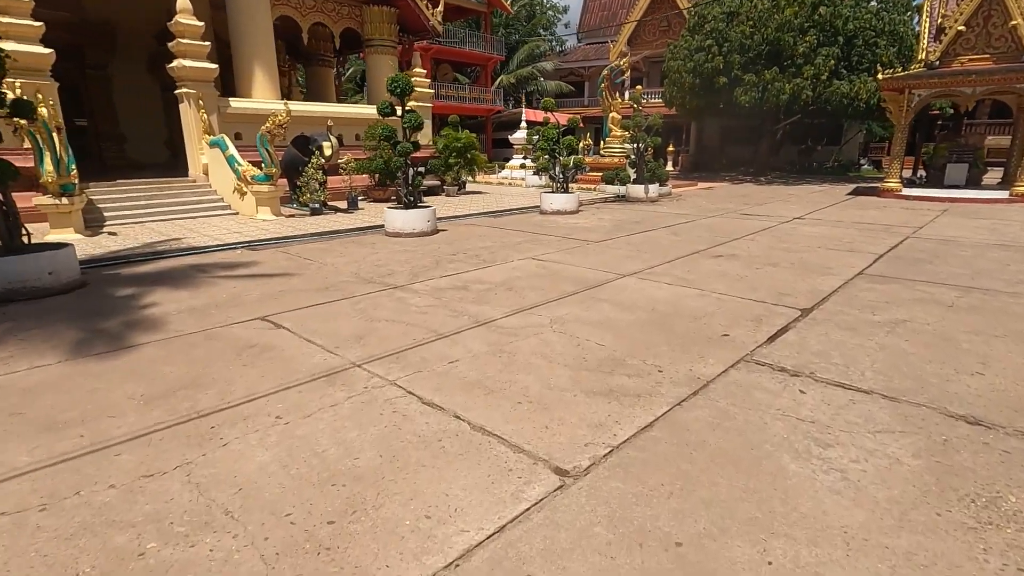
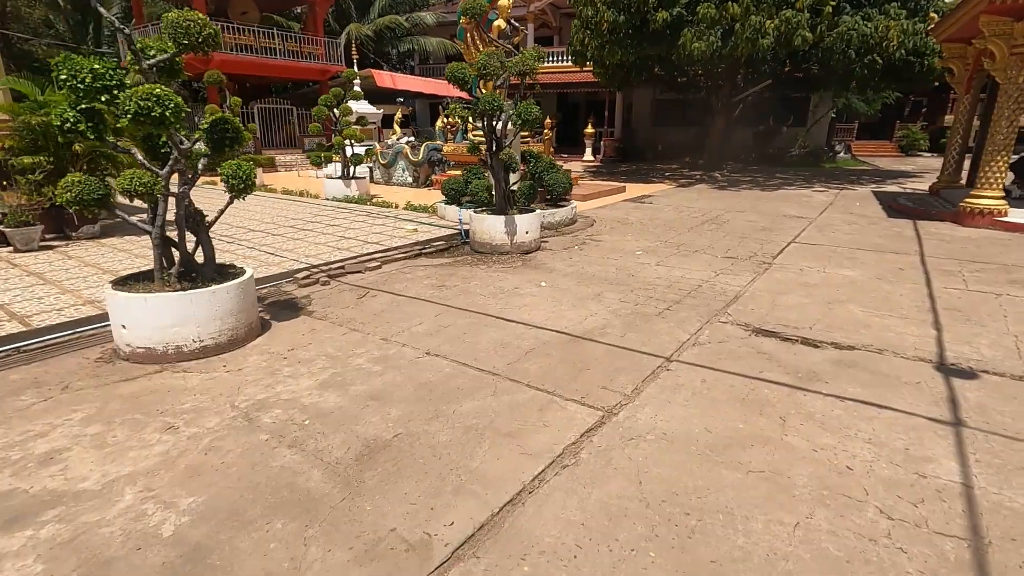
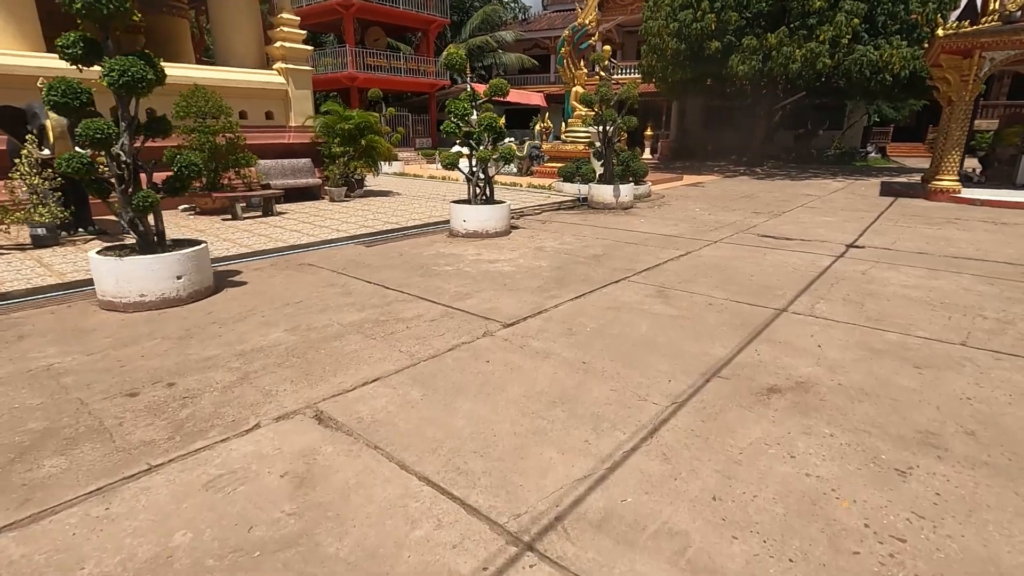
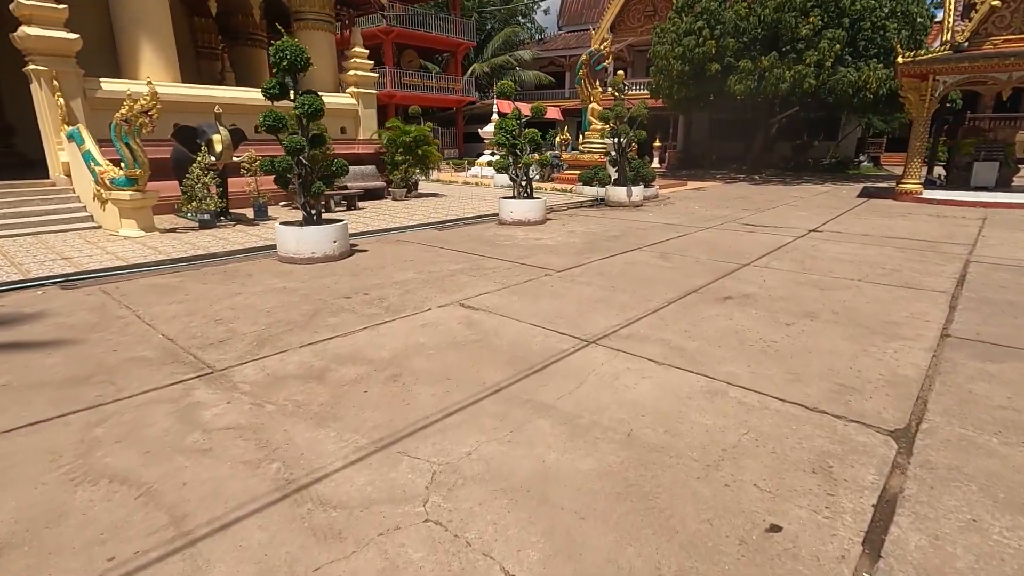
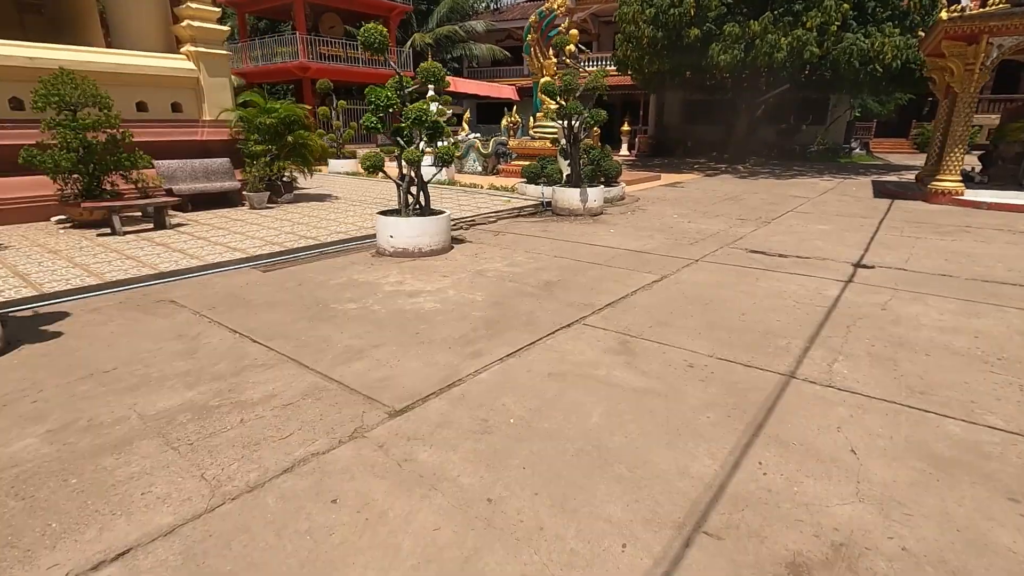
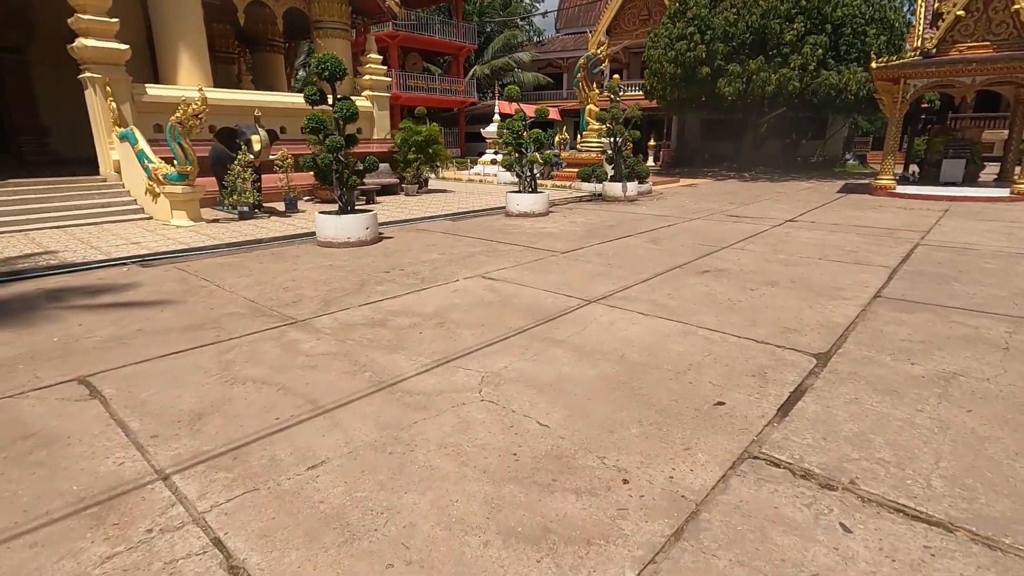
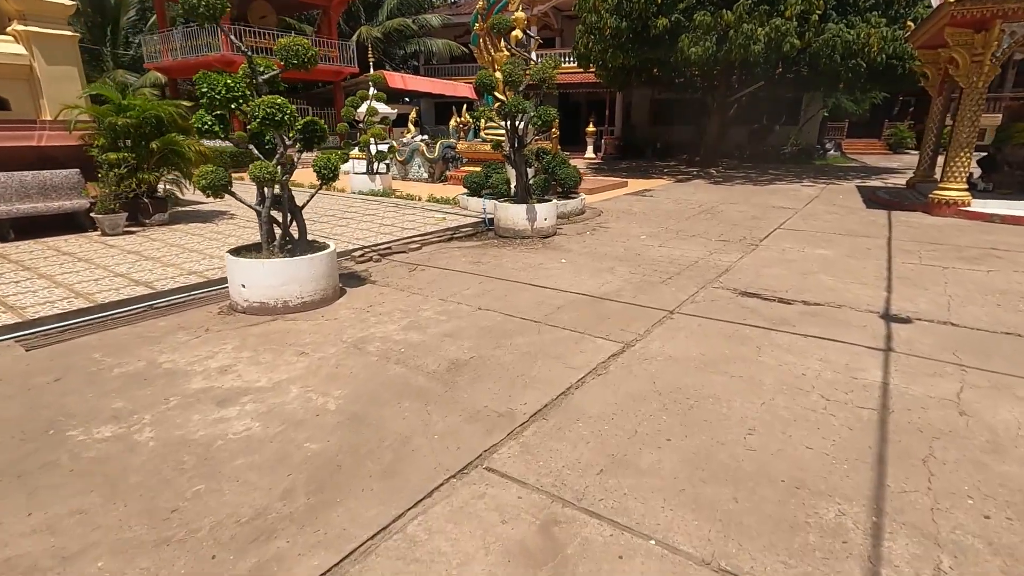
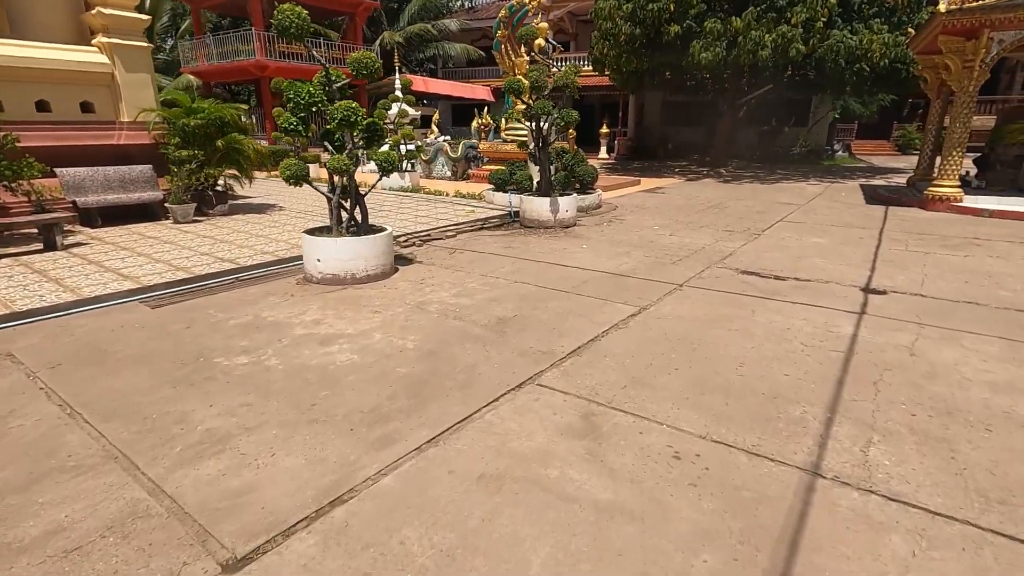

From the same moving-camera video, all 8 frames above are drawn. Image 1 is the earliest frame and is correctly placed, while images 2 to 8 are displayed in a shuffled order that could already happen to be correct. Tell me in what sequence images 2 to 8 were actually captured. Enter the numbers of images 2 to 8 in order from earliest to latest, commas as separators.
6, 4, 3, 5, 8, 7, 2
